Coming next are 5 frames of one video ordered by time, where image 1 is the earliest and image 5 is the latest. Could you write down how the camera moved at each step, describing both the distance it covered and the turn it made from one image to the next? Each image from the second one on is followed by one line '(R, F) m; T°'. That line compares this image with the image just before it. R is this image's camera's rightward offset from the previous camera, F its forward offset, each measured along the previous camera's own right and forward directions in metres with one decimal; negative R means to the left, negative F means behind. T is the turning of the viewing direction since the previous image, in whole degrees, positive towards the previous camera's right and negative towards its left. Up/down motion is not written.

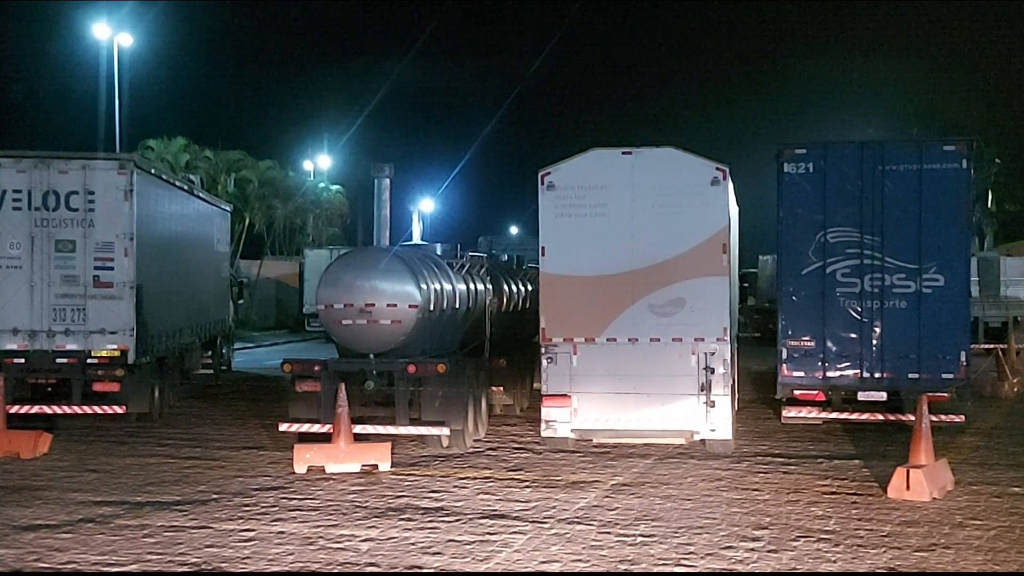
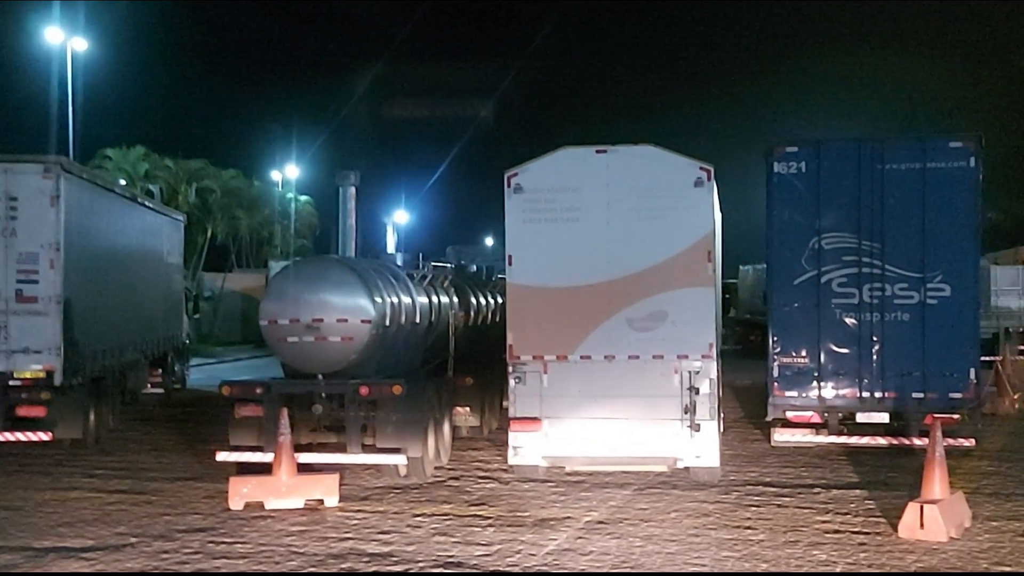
(+0.1, +1.3) m; +1°
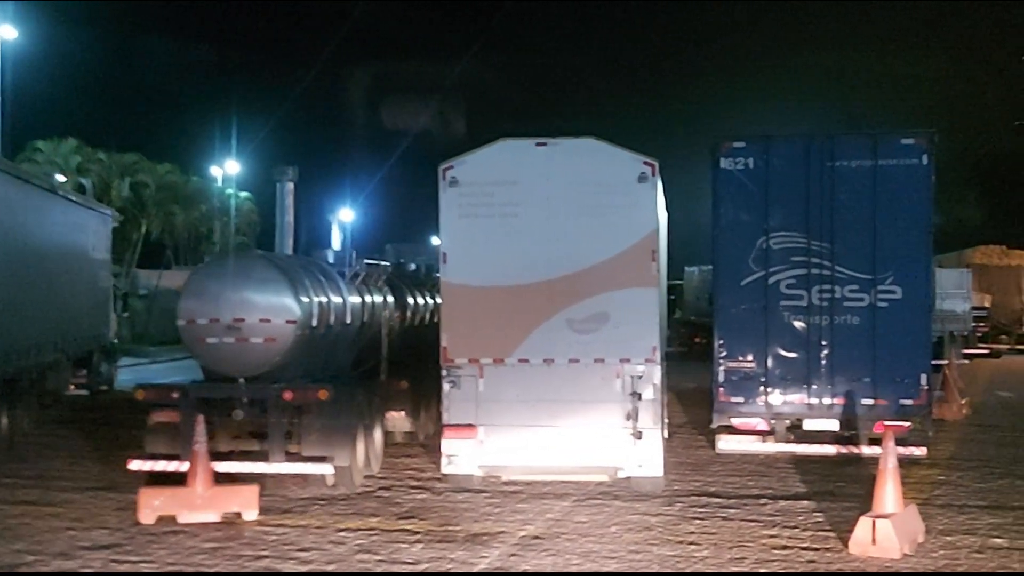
(+0.1, +0.6) m; +2°
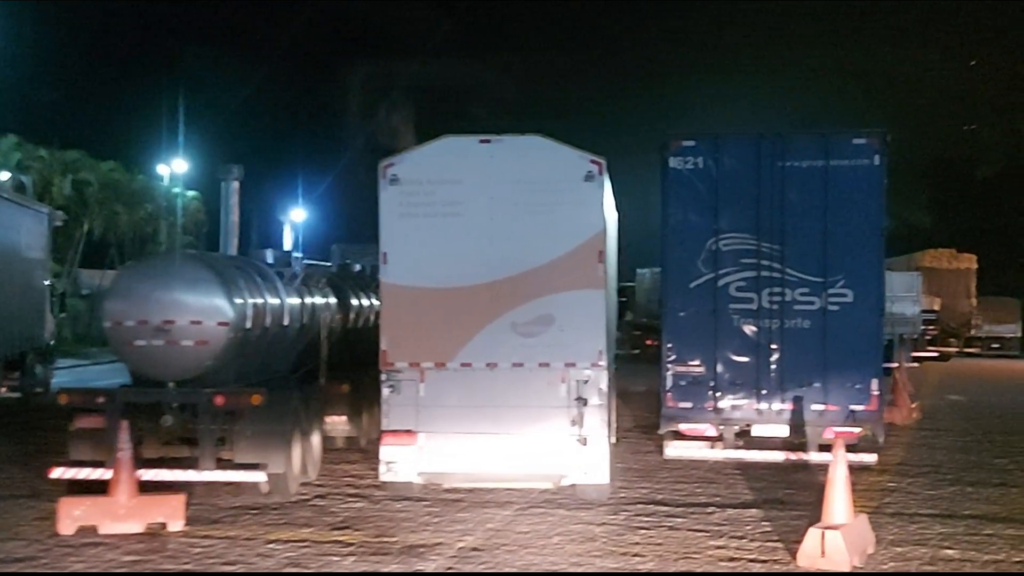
(+0.1, +0.4) m; +2°
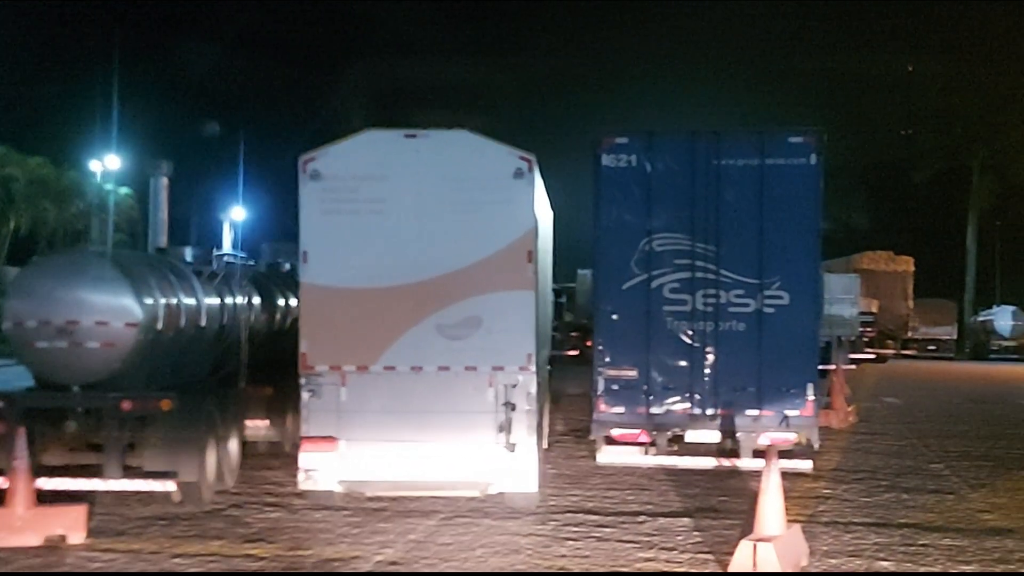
(+0.2, +0.4) m; +3°
